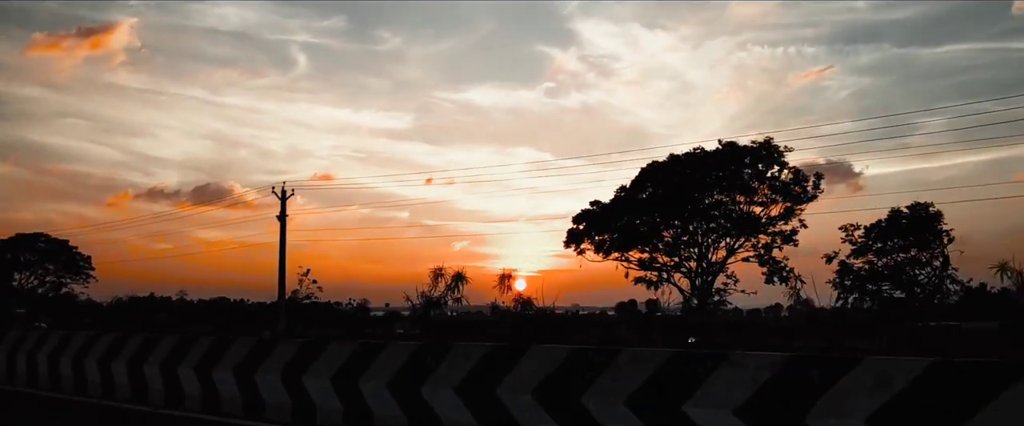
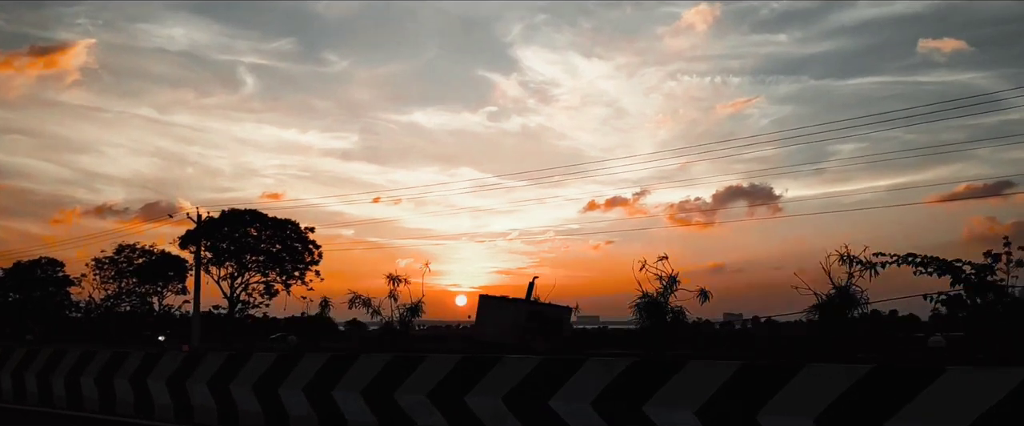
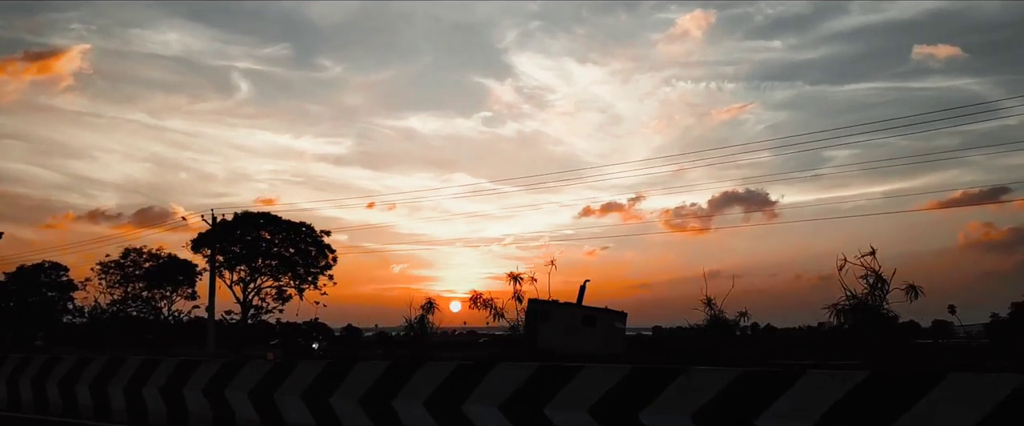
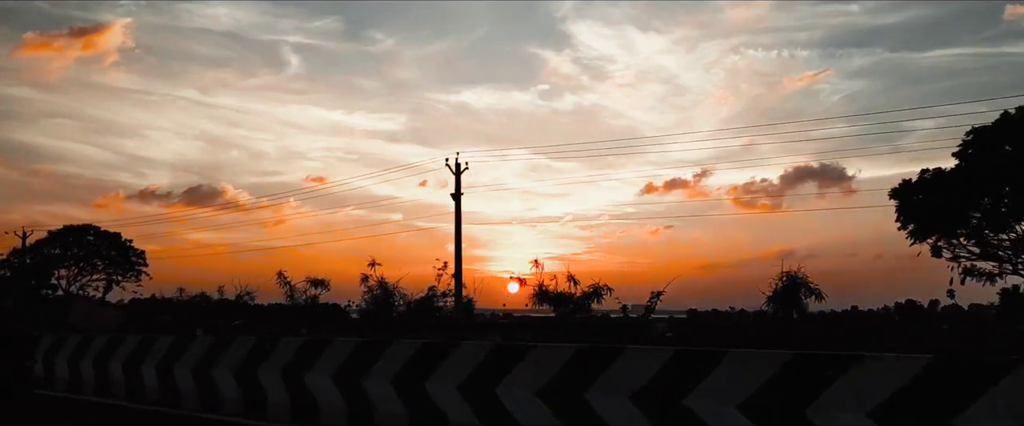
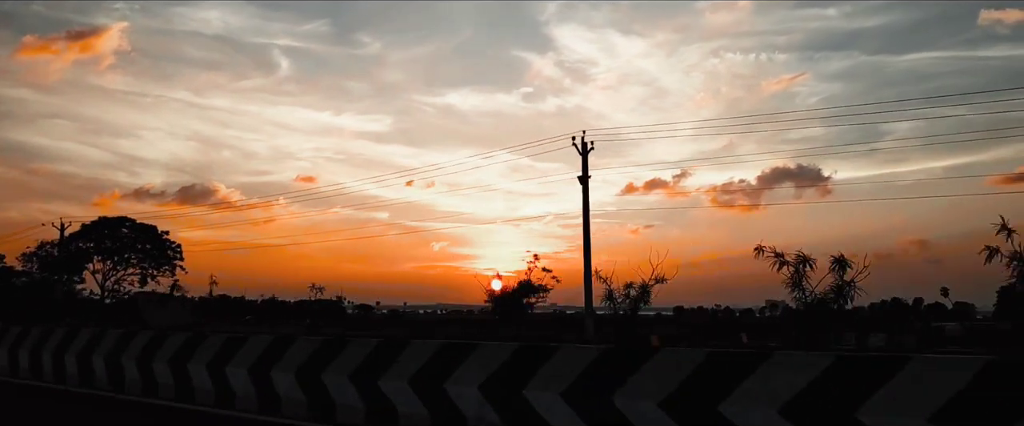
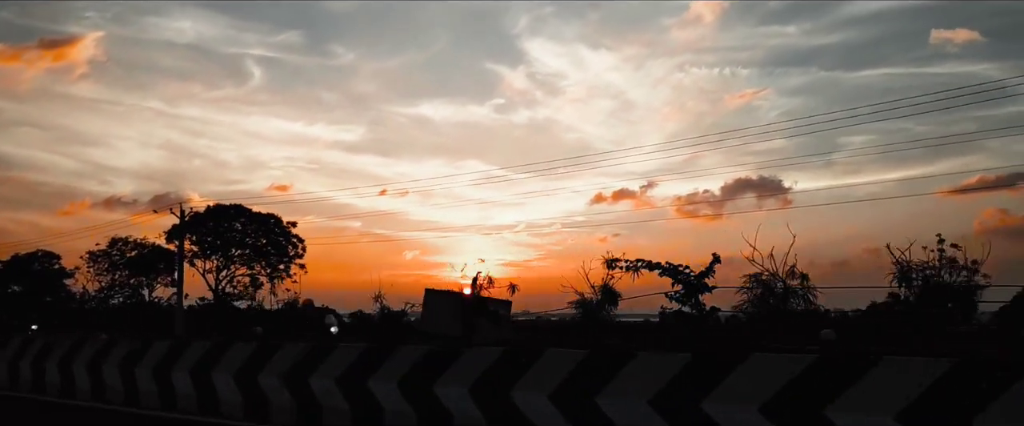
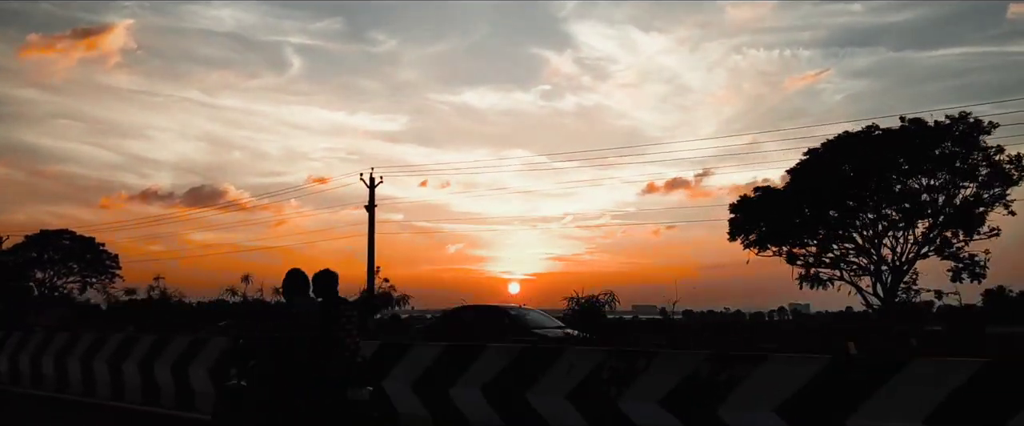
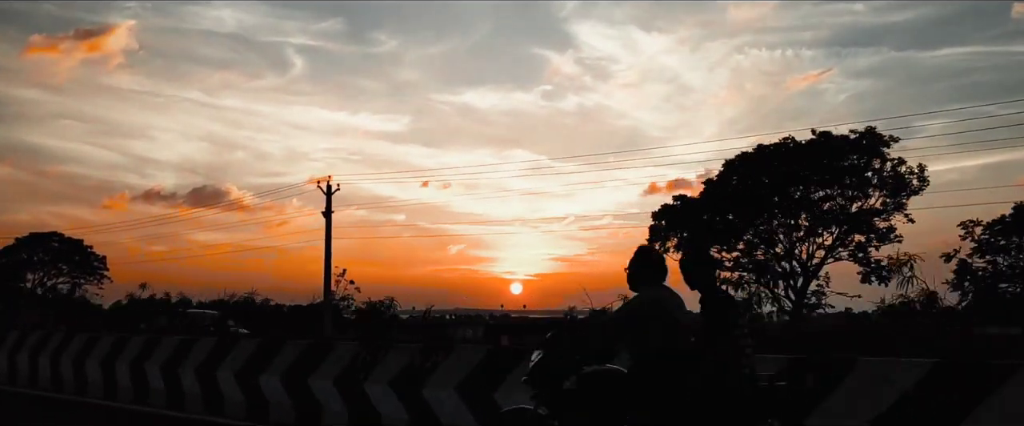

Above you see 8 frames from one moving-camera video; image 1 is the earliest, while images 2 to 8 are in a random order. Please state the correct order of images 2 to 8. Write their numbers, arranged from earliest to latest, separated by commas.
8, 7, 4, 5, 6, 2, 3
